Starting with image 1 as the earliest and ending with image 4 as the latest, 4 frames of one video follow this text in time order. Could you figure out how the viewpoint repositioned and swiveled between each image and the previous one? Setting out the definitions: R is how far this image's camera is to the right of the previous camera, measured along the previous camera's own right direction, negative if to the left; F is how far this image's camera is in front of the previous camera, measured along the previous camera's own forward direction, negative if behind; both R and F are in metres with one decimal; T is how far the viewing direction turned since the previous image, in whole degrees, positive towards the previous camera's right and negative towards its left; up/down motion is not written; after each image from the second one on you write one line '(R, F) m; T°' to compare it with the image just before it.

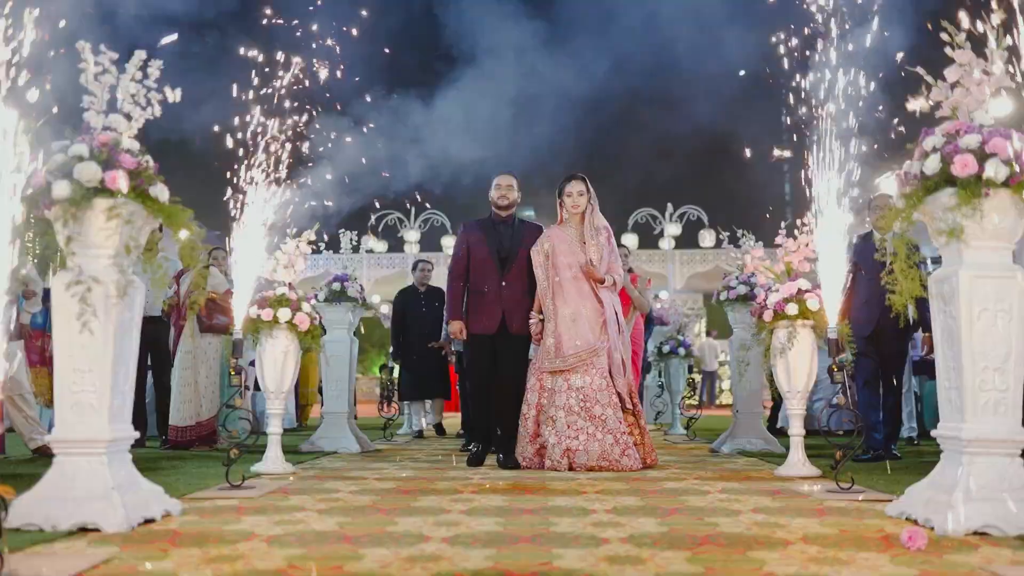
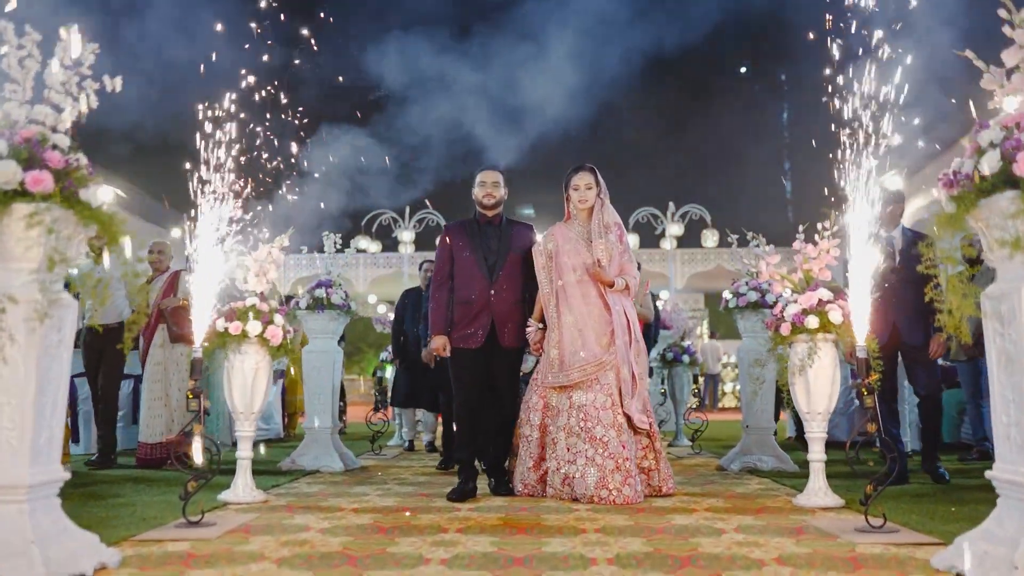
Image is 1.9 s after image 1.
(0.0, +0.5) m; 0°
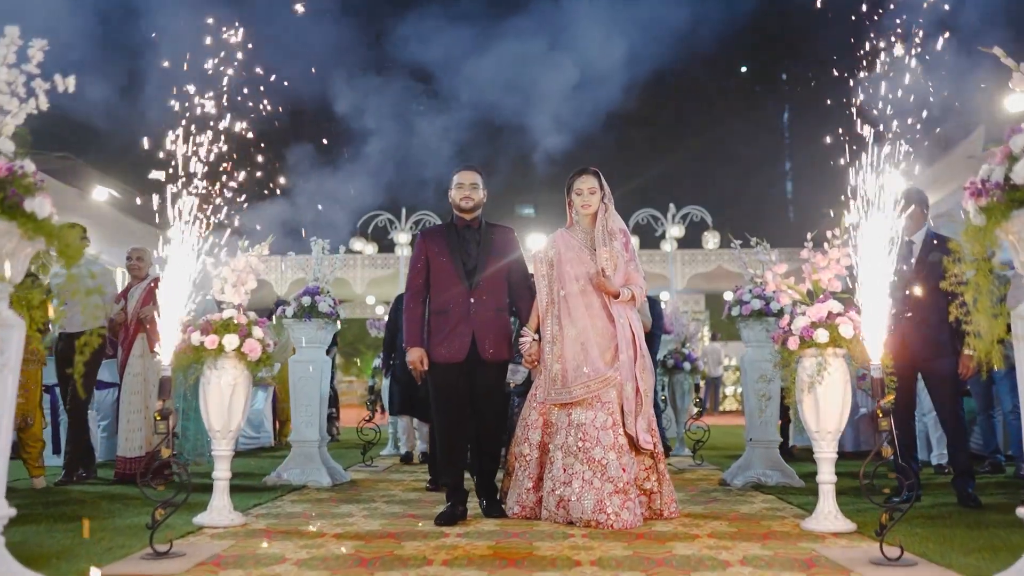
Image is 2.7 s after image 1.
(+0.1, +0.3) m; 0°
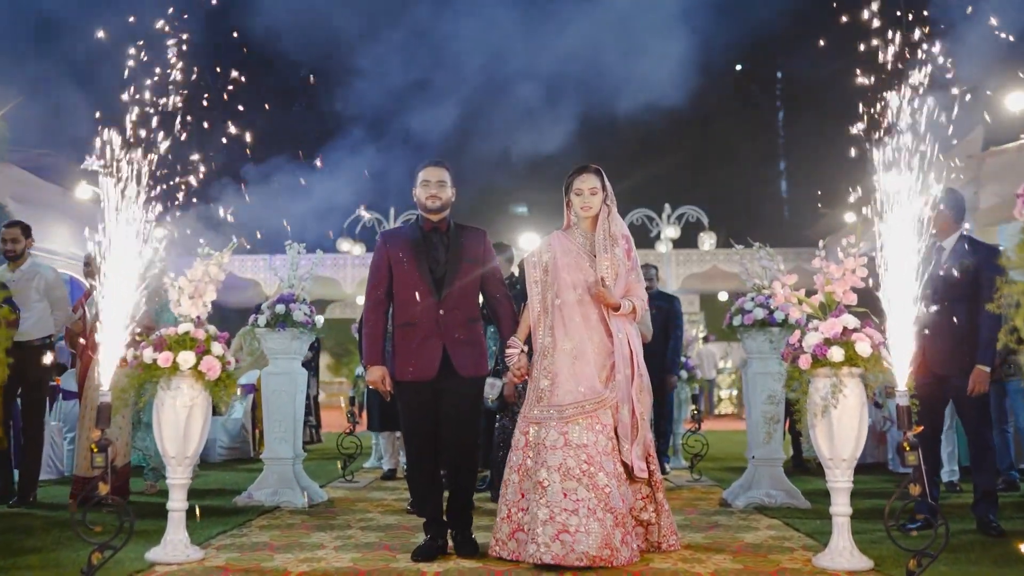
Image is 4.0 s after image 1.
(+0.1, +0.4) m; 0°
